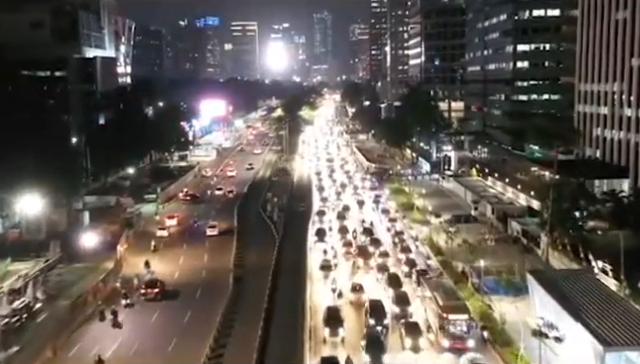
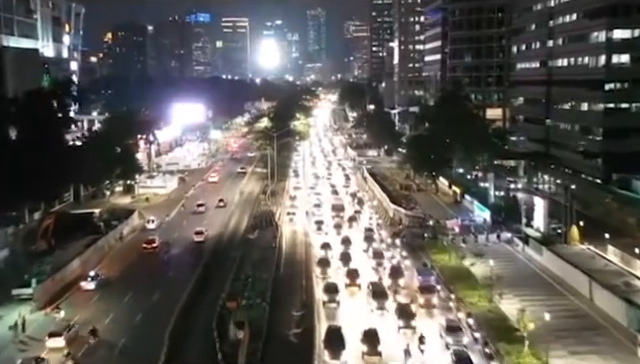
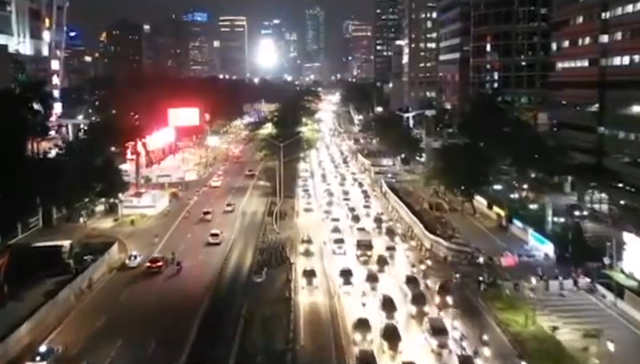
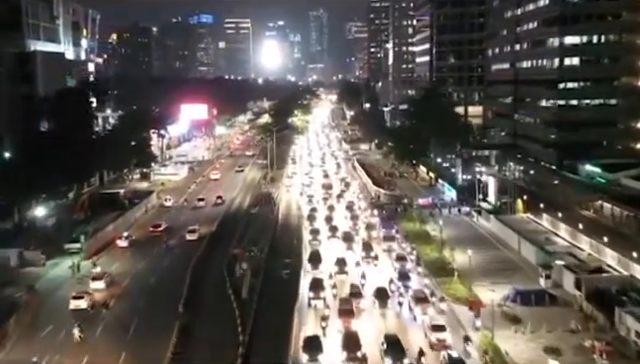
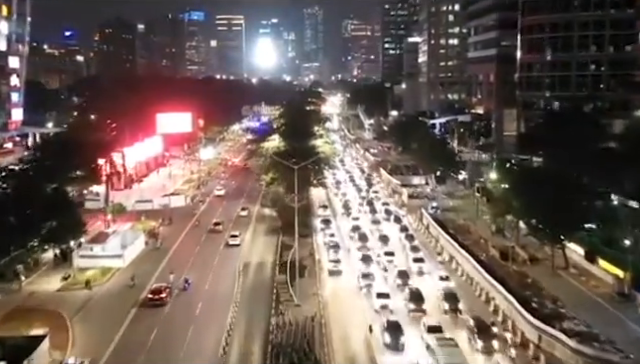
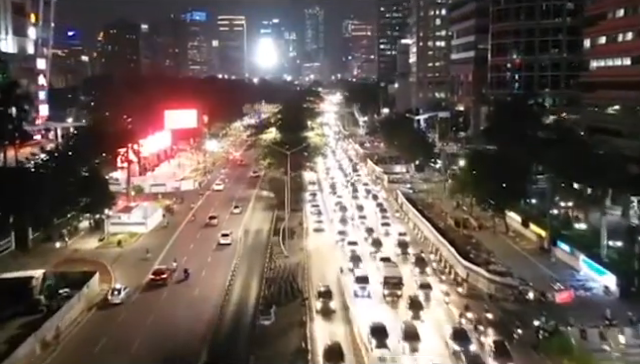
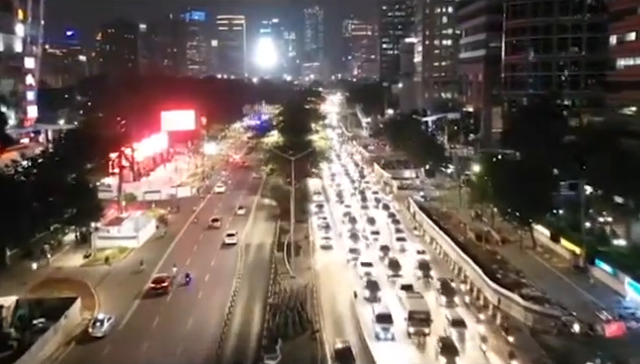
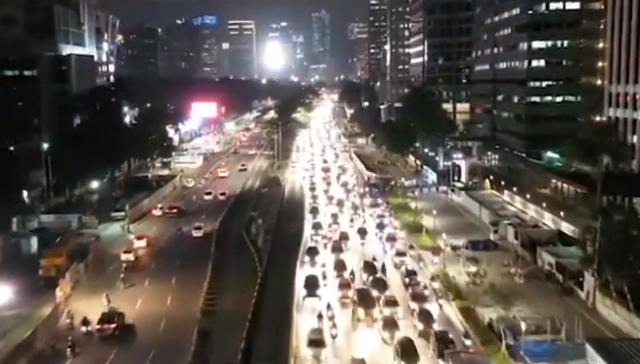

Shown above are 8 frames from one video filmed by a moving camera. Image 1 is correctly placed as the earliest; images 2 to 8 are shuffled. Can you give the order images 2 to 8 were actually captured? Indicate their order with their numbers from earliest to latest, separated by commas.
8, 4, 2, 3, 6, 7, 5
